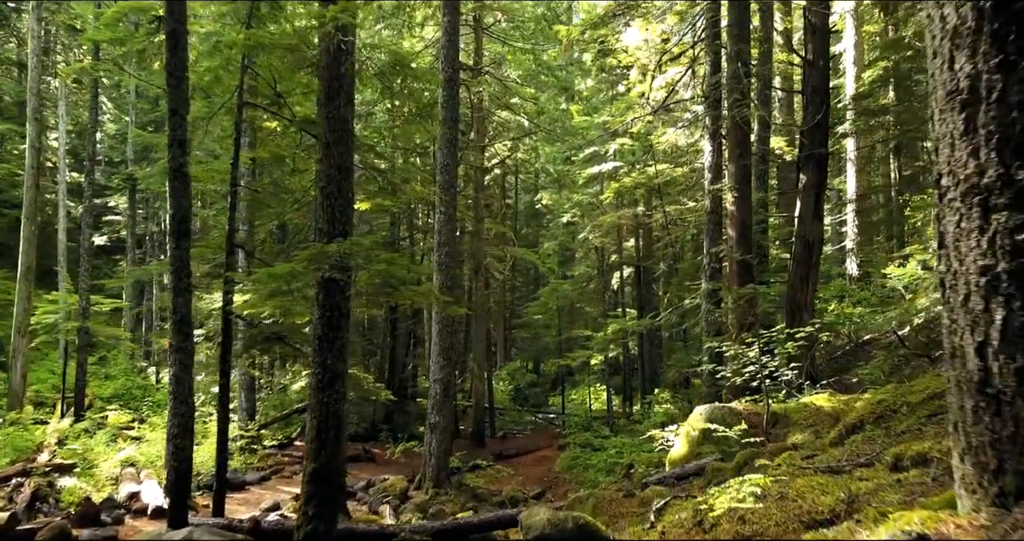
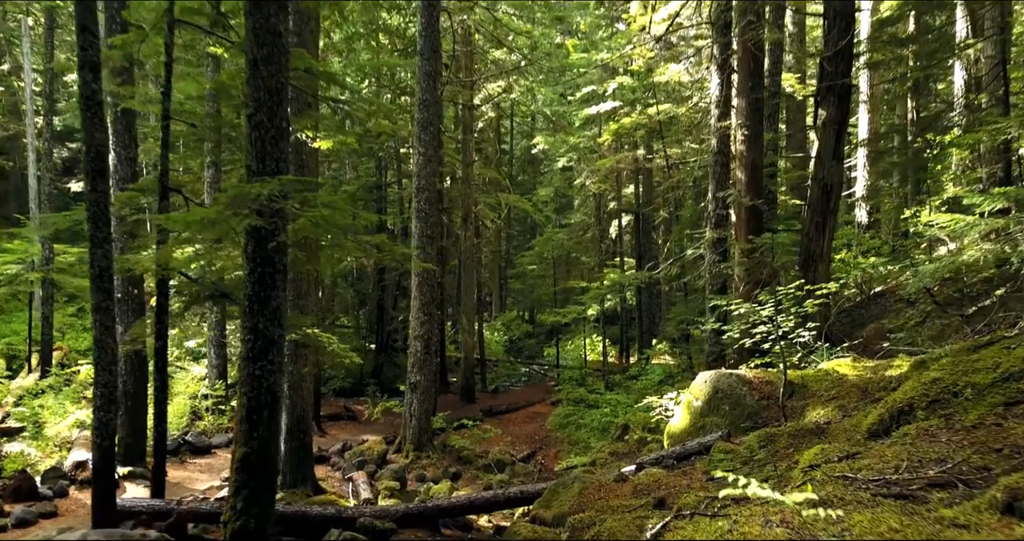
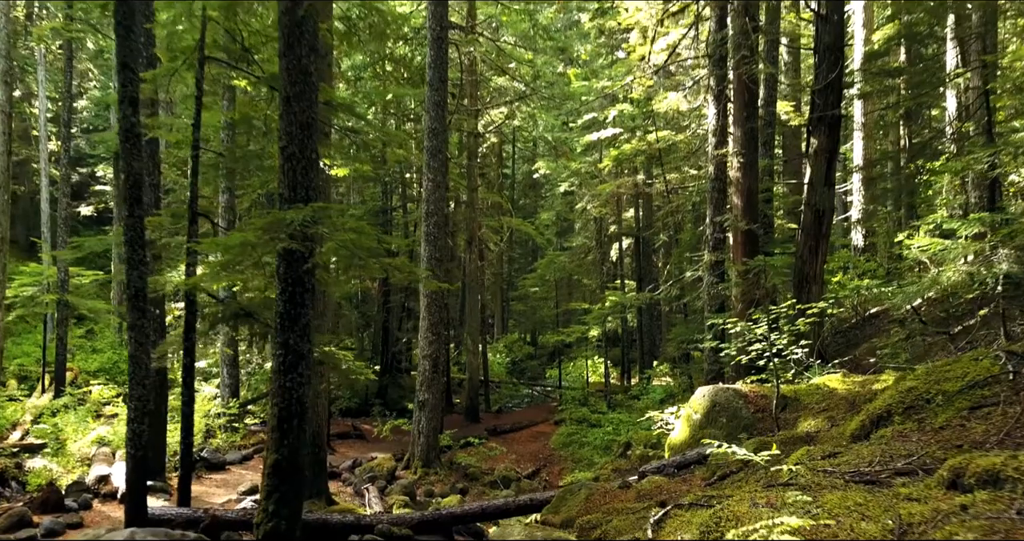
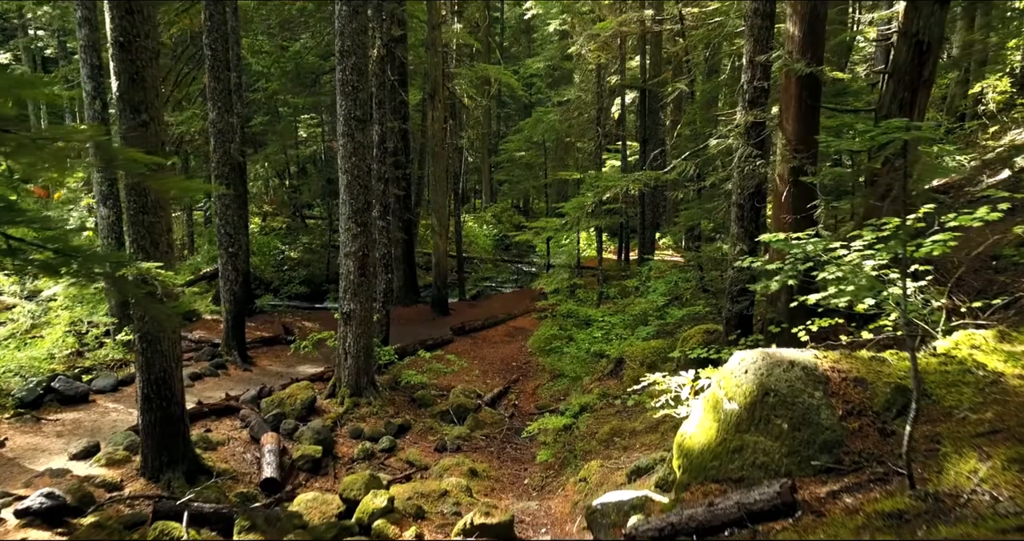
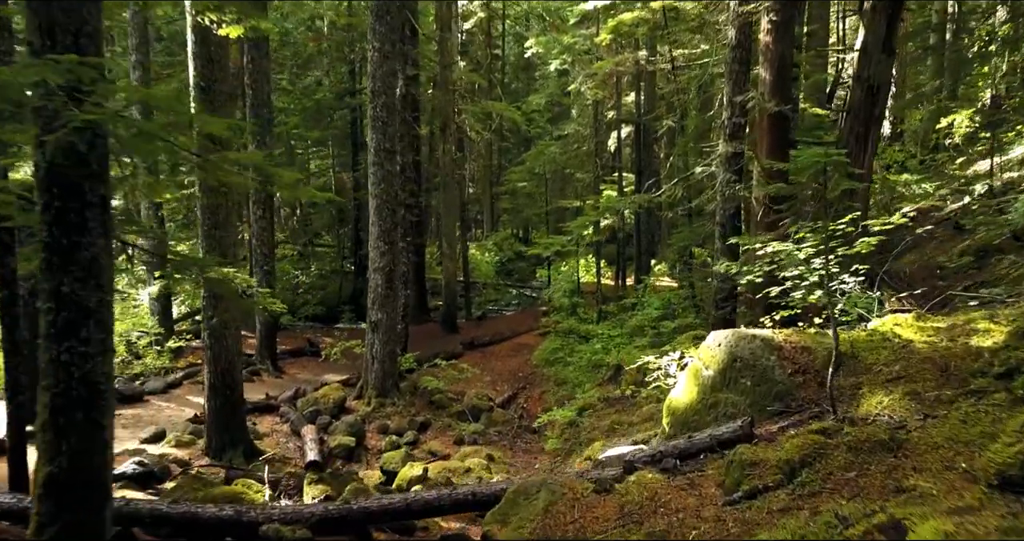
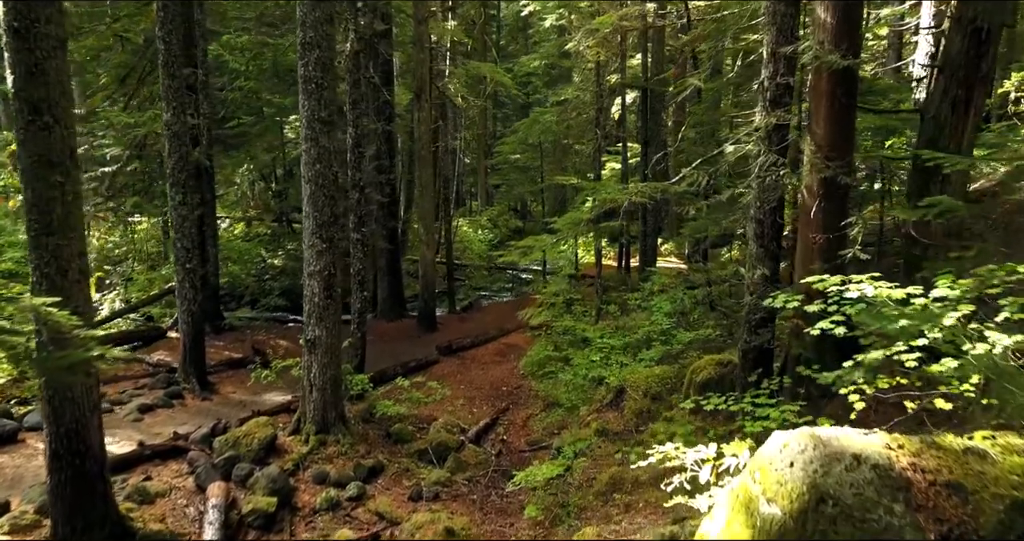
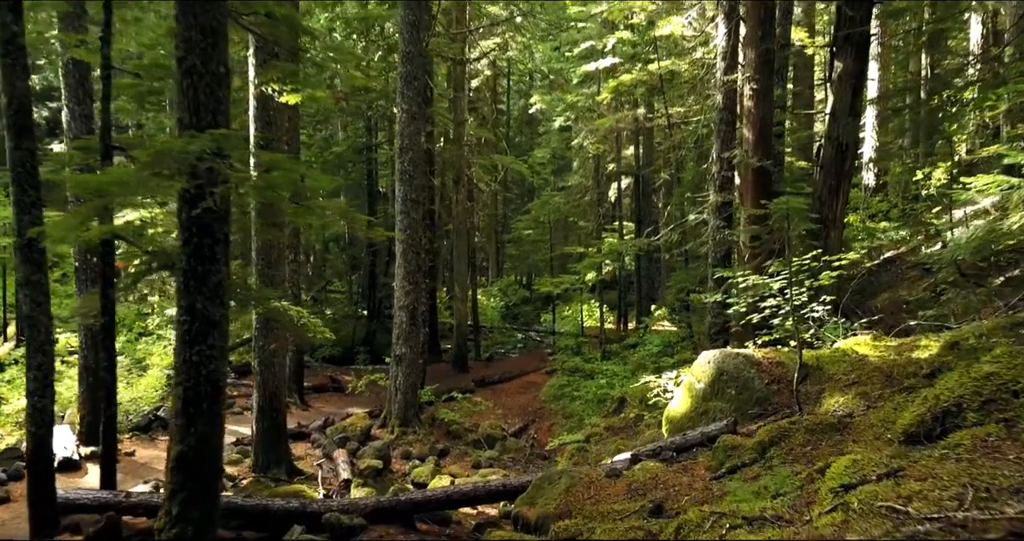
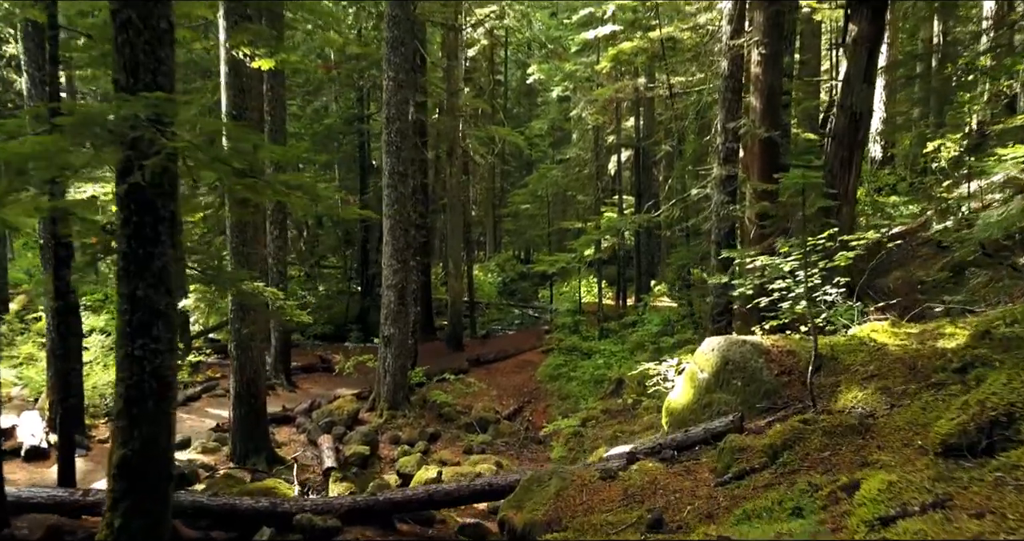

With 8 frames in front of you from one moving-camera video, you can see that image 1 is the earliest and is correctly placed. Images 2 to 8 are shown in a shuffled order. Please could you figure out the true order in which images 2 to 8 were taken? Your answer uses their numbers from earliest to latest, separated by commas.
3, 2, 7, 8, 5, 4, 6
